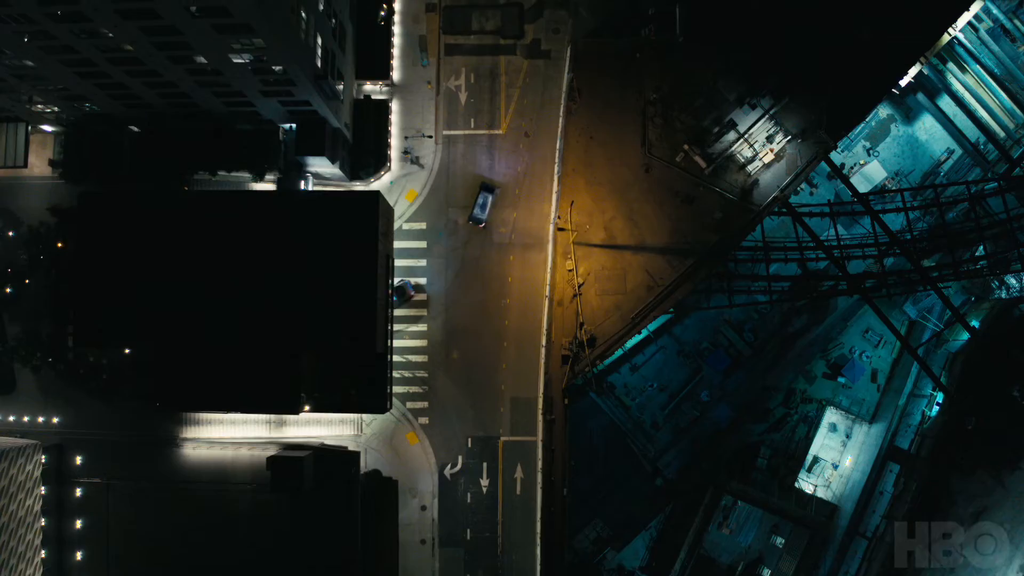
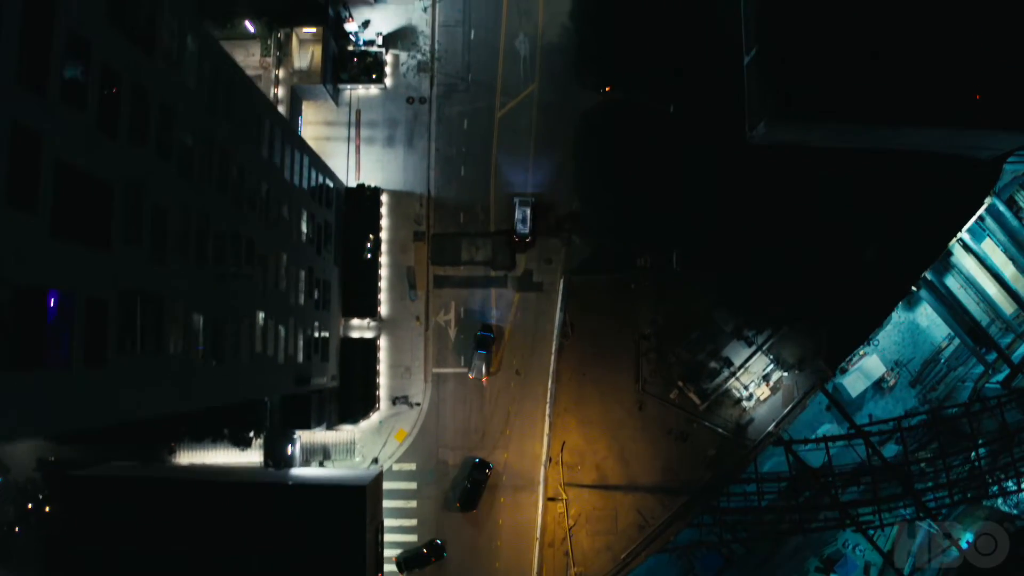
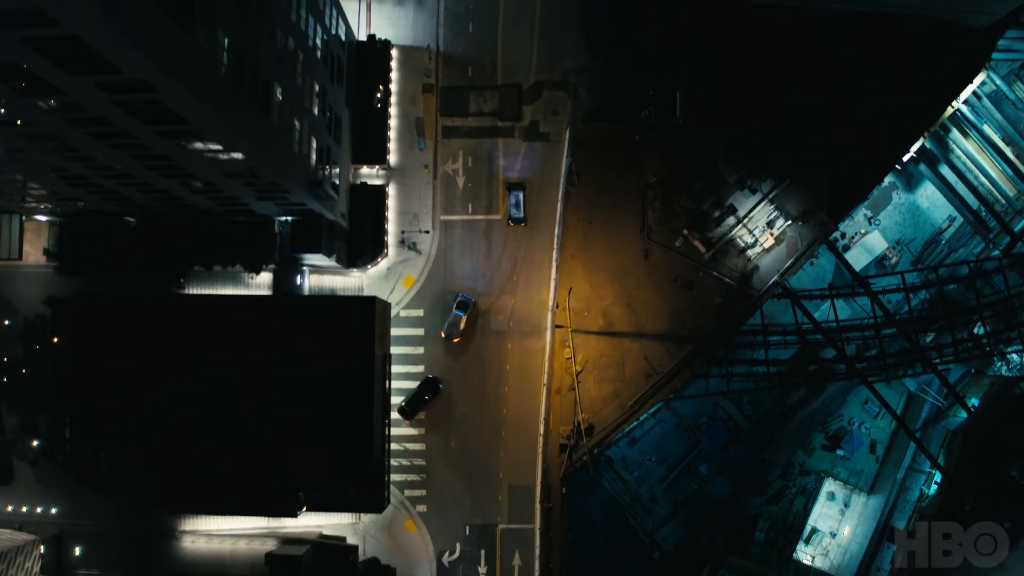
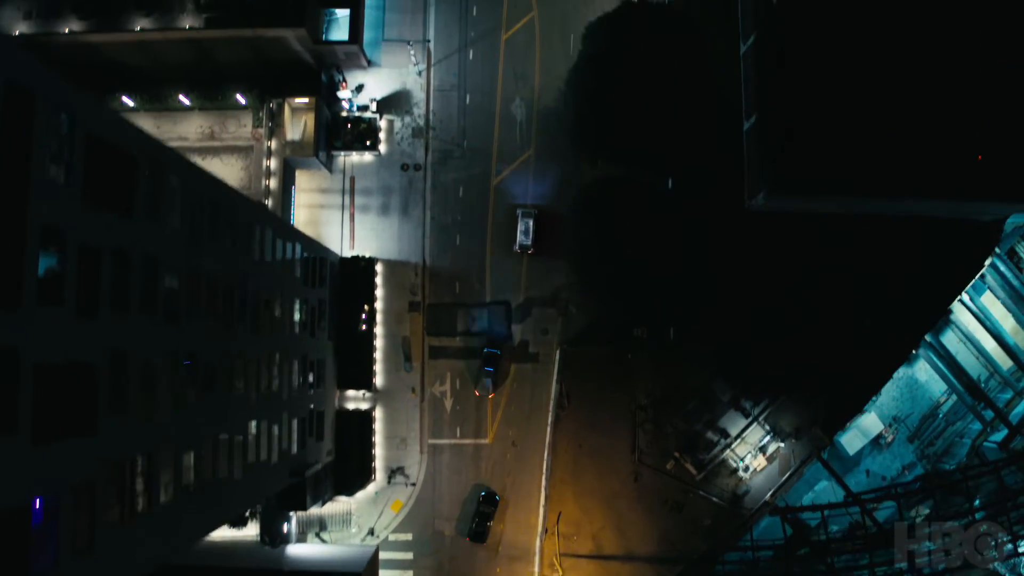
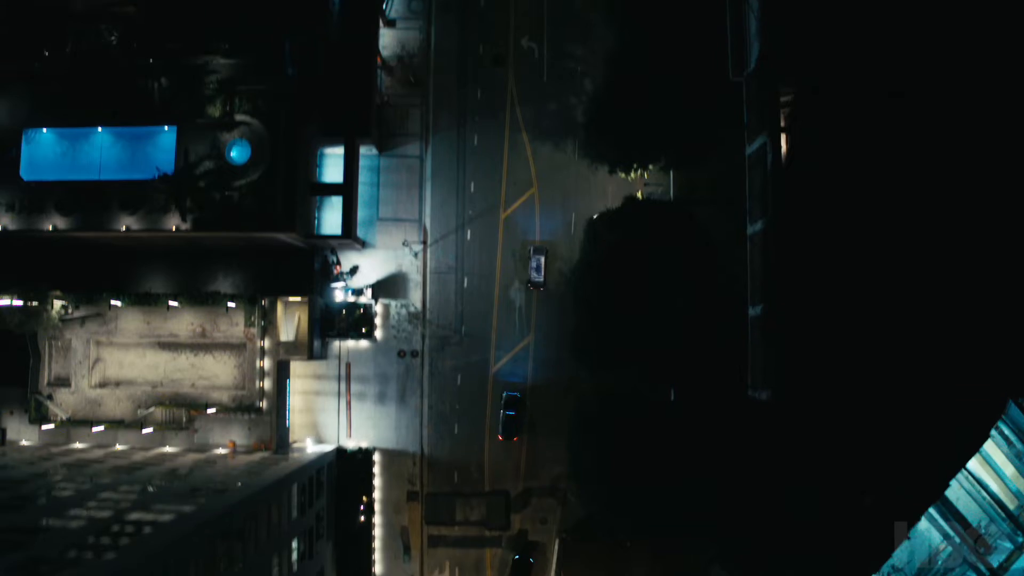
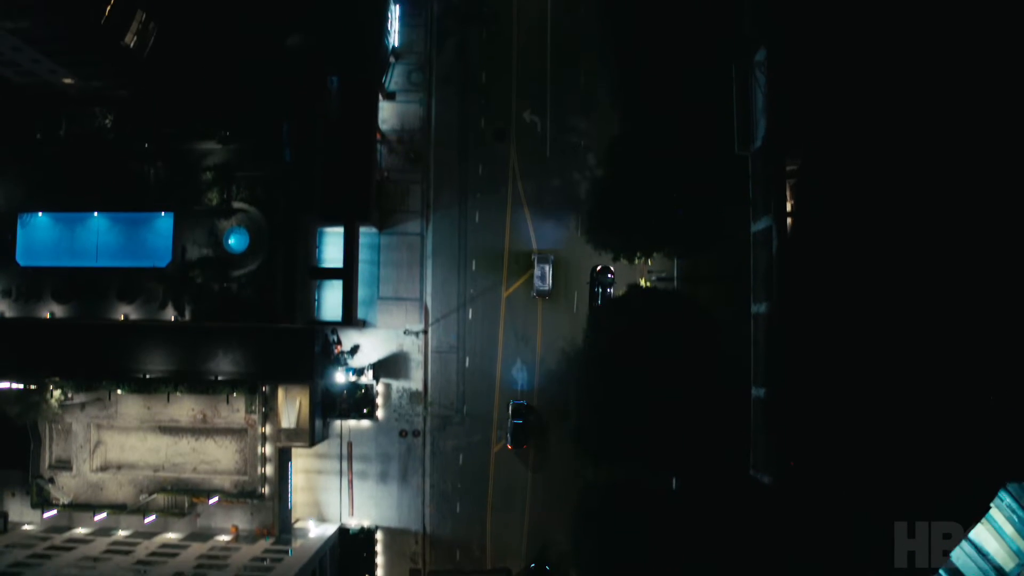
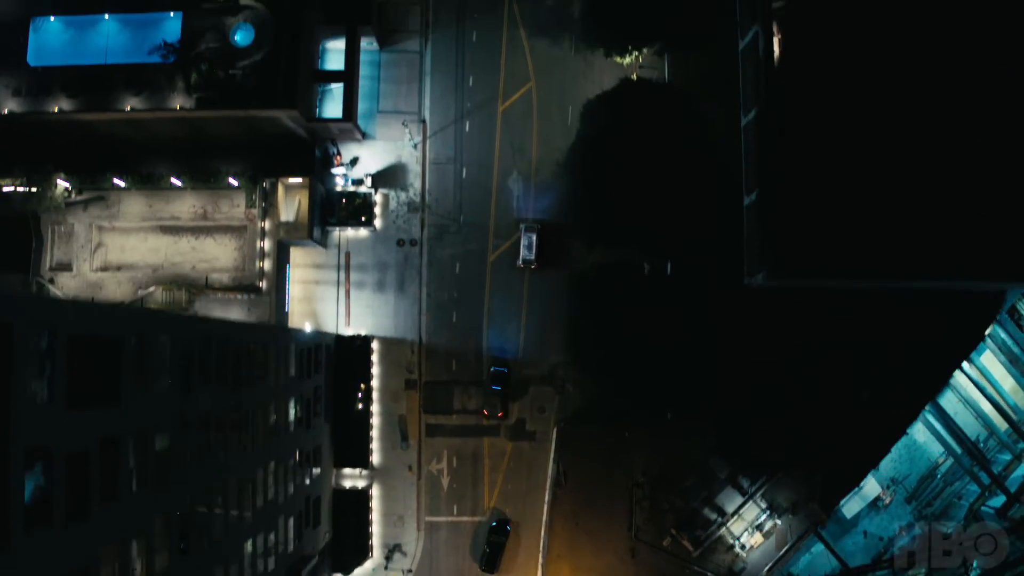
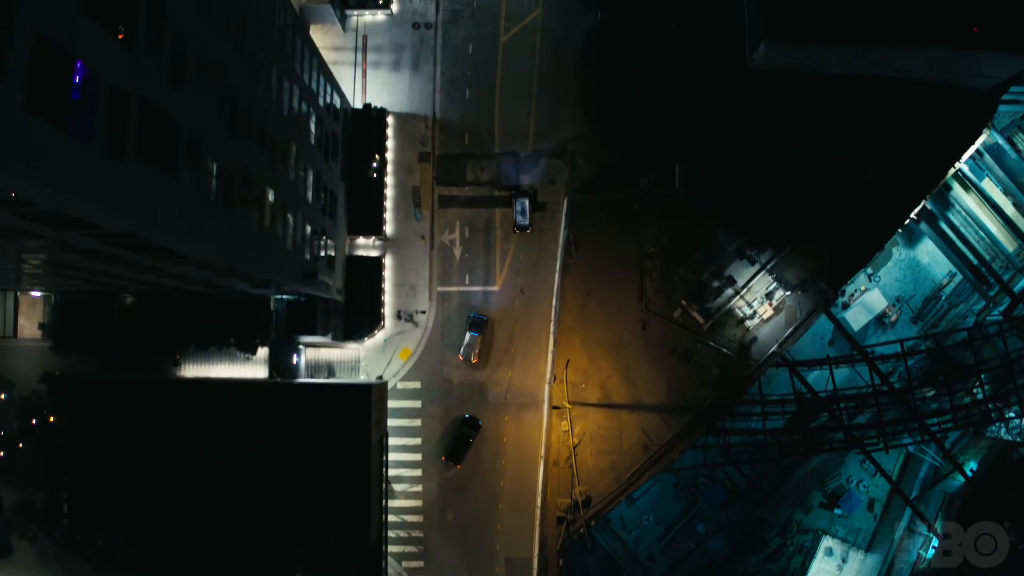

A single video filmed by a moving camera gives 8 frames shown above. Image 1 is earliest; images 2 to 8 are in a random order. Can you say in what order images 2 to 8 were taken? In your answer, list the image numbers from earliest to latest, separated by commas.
3, 8, 2, 4, 7, 5, 6
